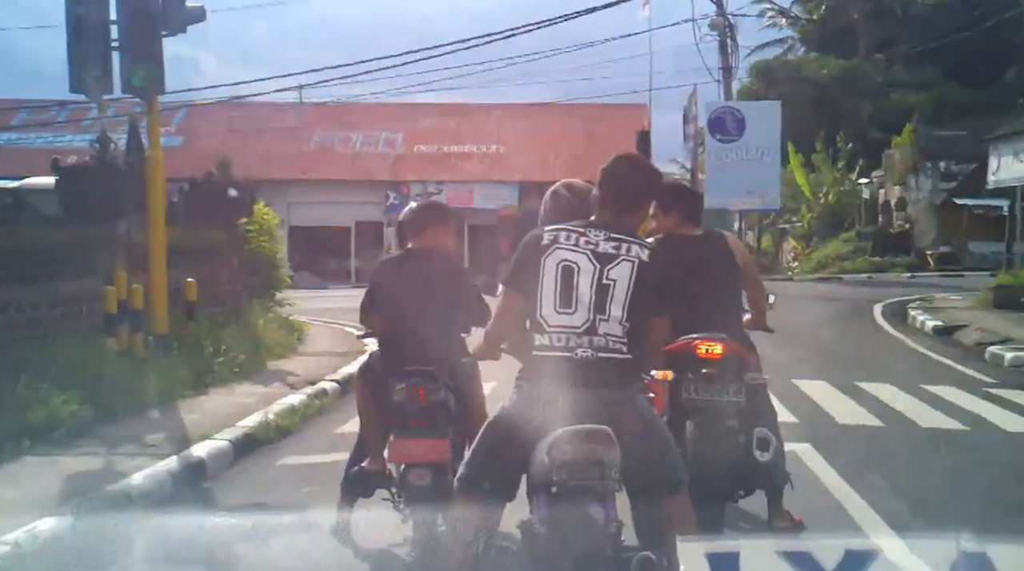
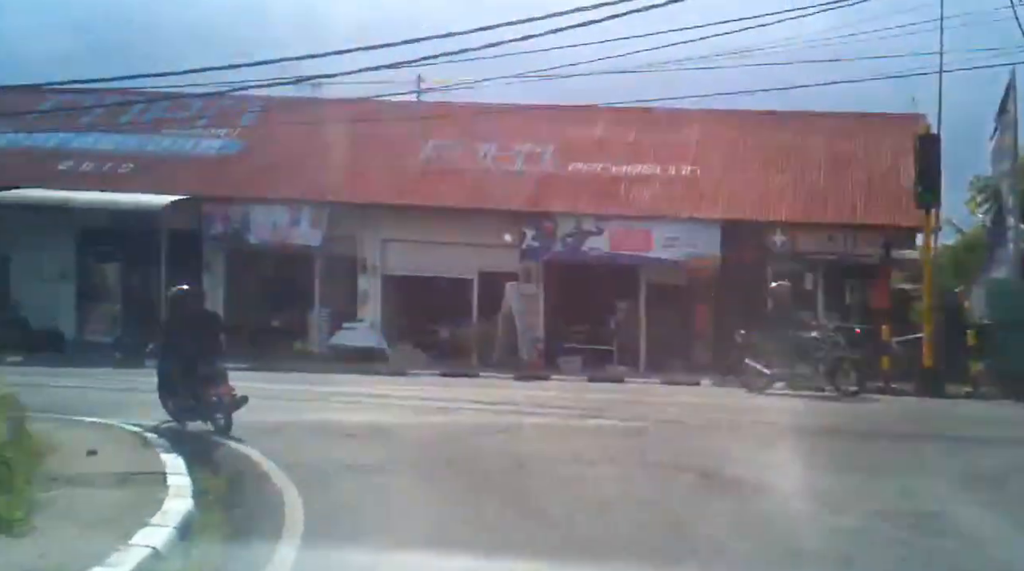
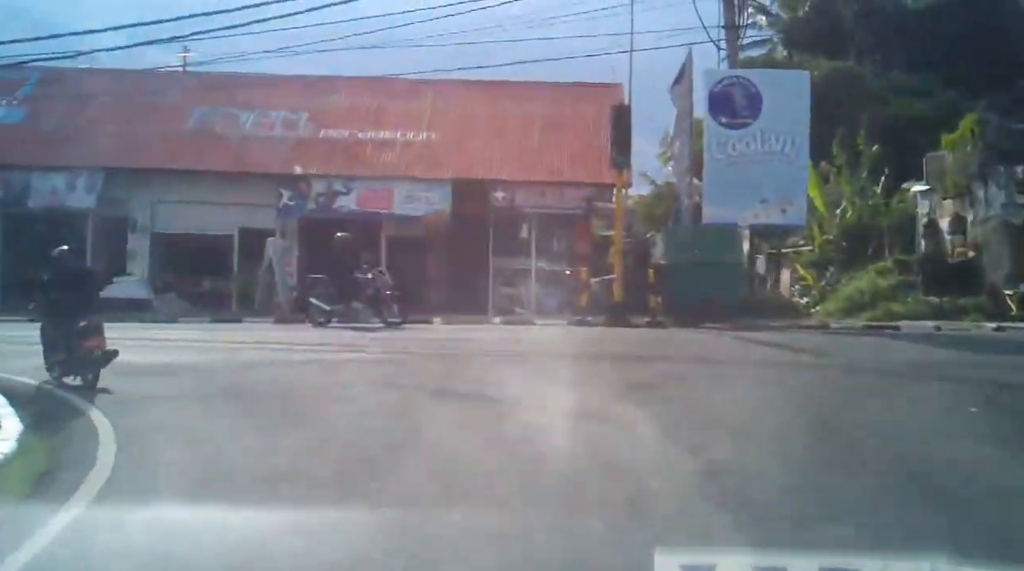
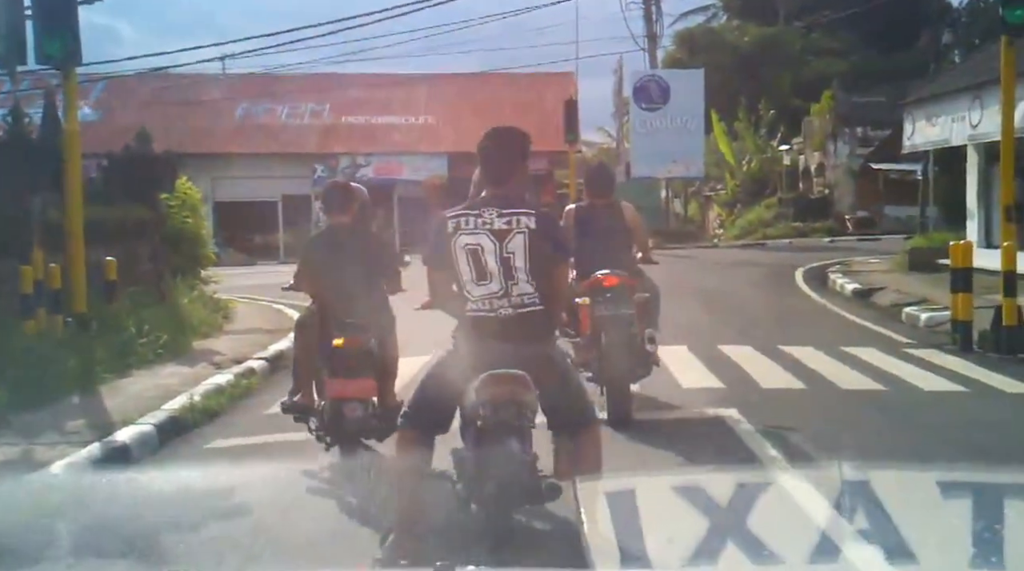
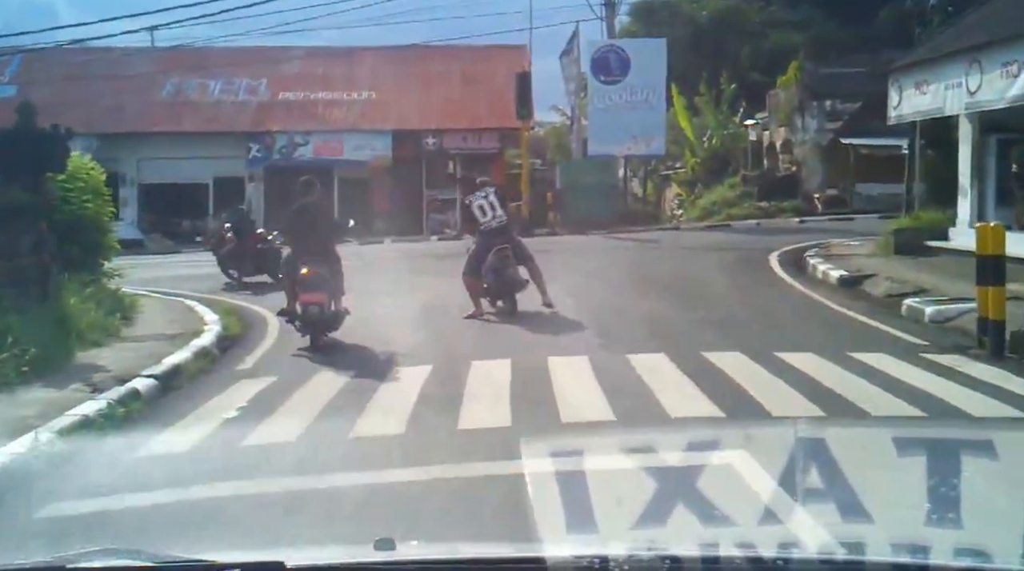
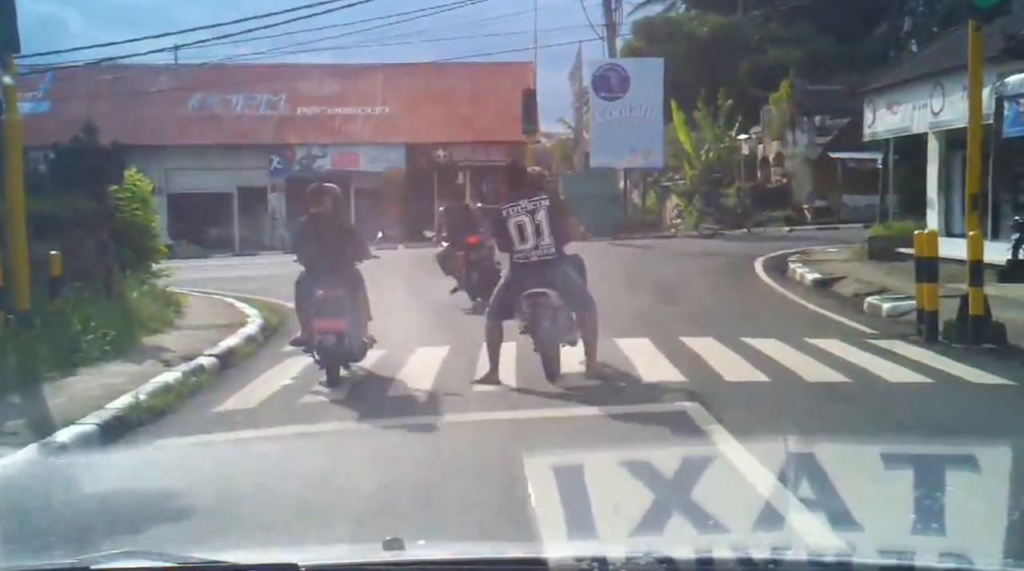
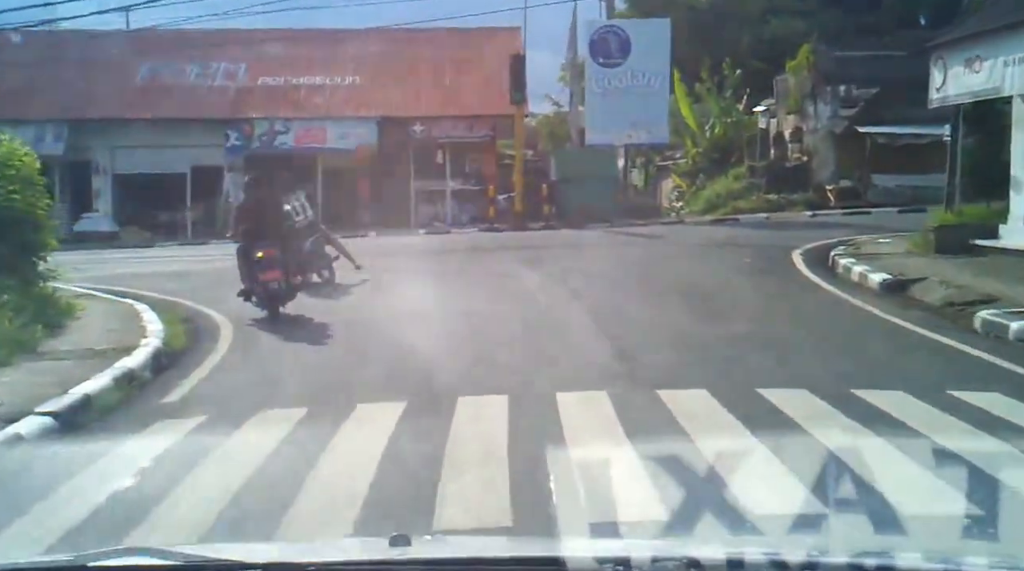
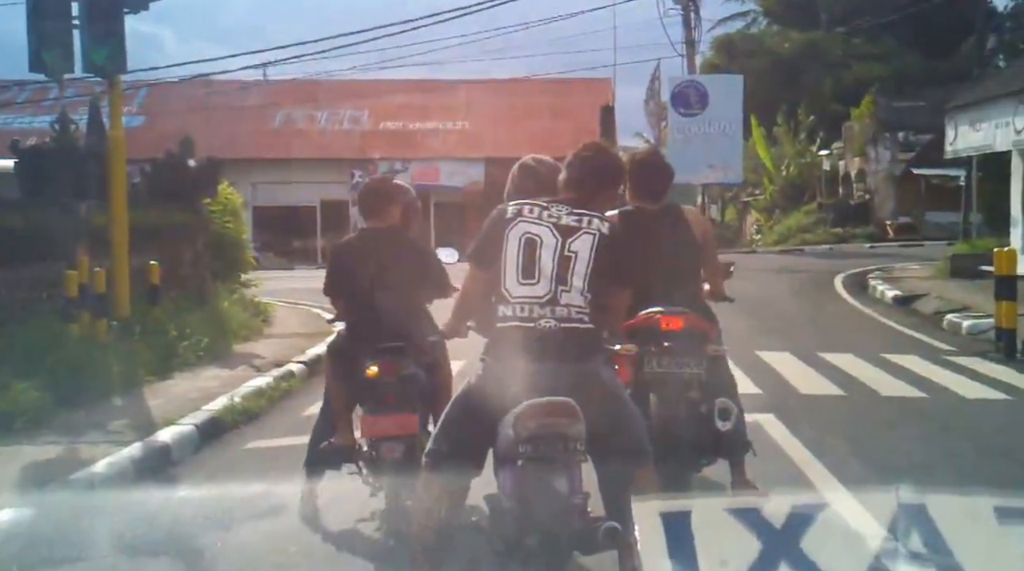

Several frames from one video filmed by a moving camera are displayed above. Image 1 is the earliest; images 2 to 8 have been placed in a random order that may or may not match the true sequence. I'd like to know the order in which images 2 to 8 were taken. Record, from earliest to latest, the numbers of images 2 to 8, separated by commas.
8, 4, 6, 5, 7, 3, 2
